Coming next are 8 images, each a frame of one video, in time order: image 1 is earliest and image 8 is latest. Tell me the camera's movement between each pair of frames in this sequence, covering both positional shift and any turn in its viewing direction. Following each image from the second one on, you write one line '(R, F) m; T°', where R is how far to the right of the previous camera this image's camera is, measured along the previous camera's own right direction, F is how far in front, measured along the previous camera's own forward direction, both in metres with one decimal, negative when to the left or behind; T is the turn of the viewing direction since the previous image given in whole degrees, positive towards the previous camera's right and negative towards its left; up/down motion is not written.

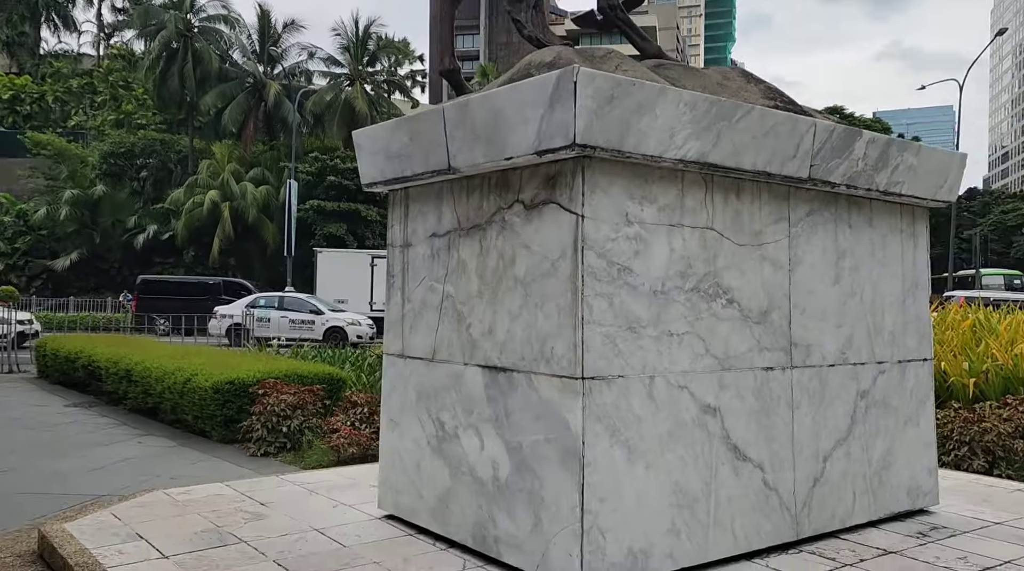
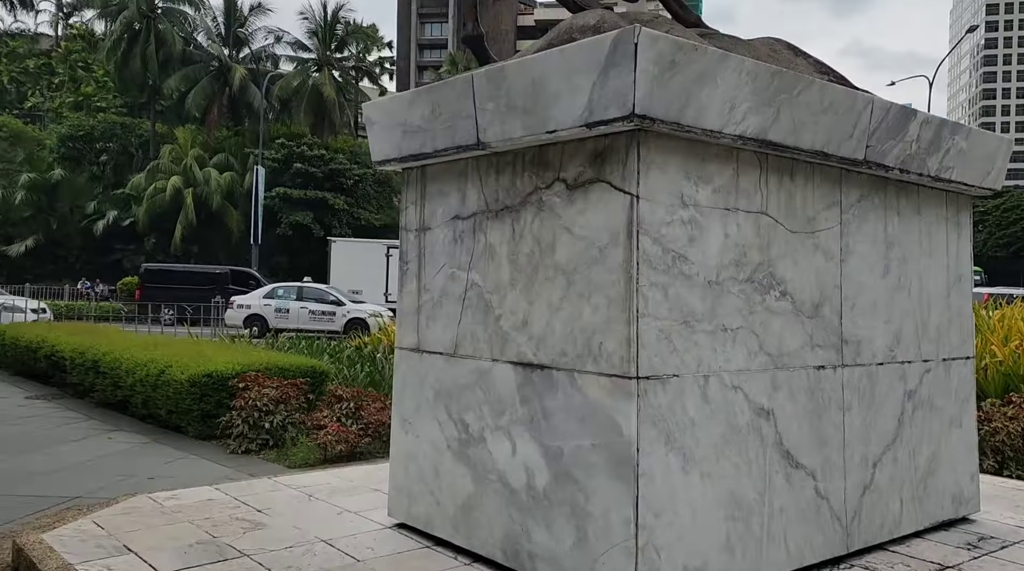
(-0.2, +0.3) m; +2°
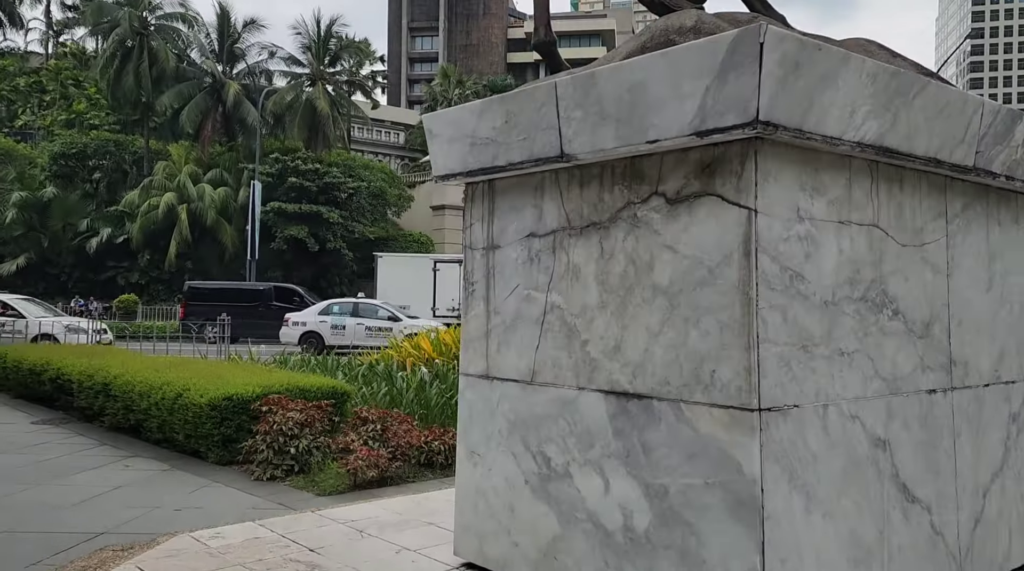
(-0.3, +0.2) m; +1°
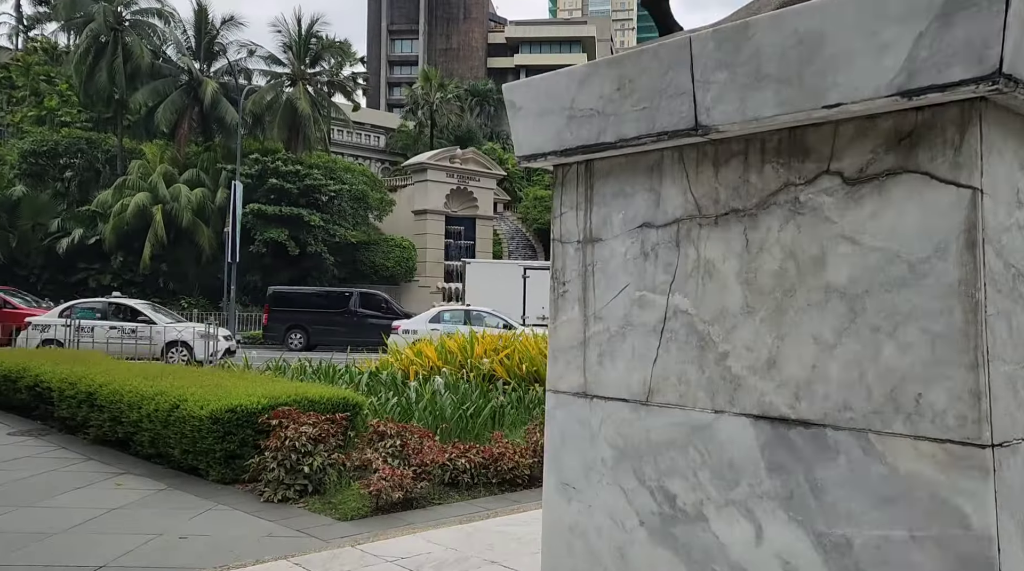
(-0.4, +0.5) m; +2°
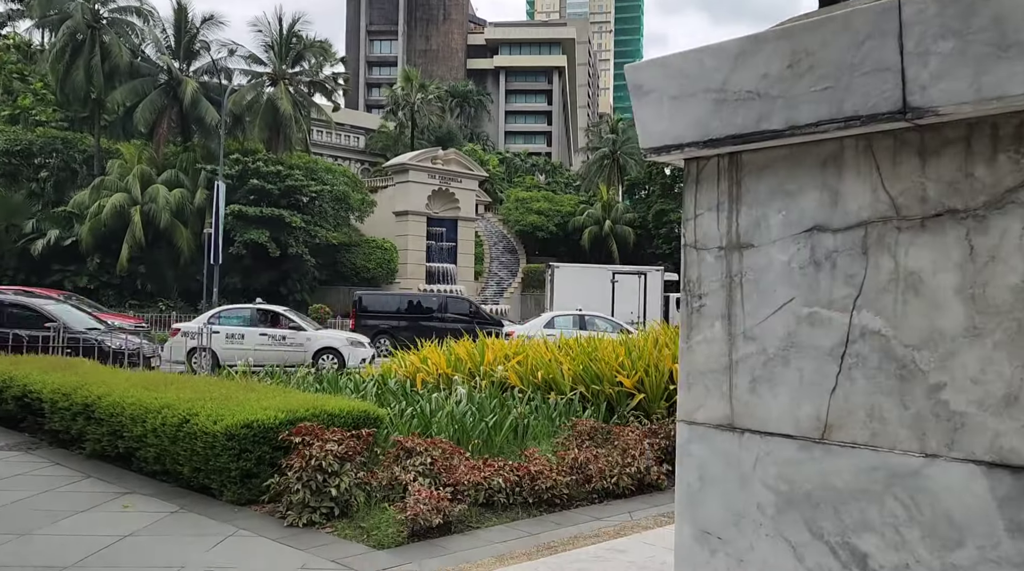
(-0.4, +0.4) m; +2°
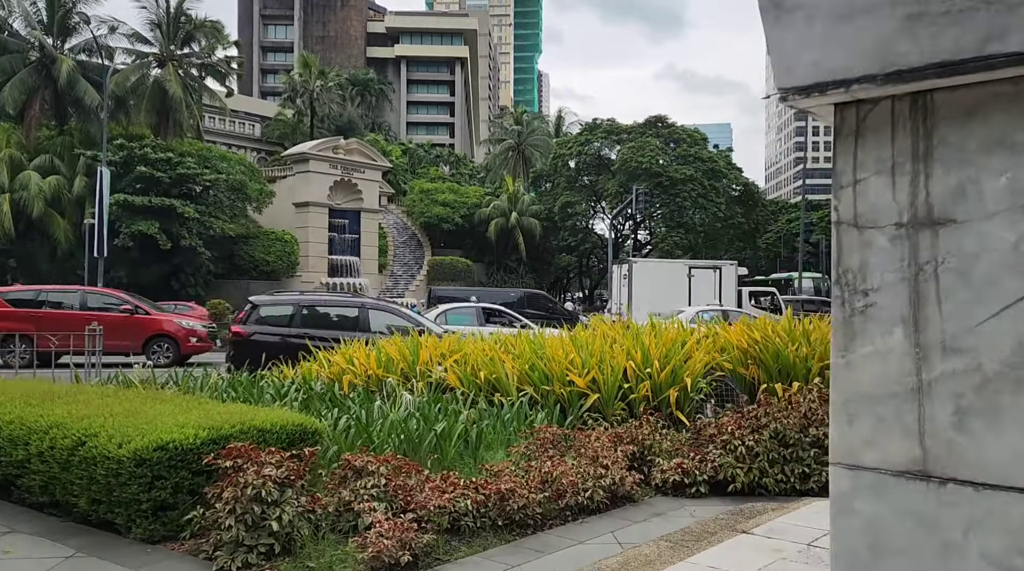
(-0.4, +0.8) m; +7°
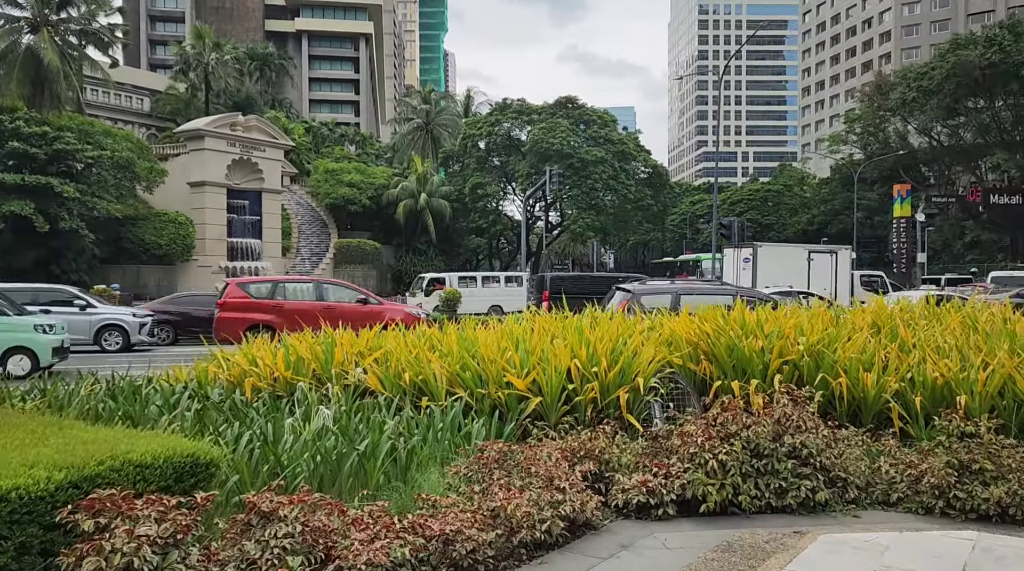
(-0.2, +1.0) m; +6°
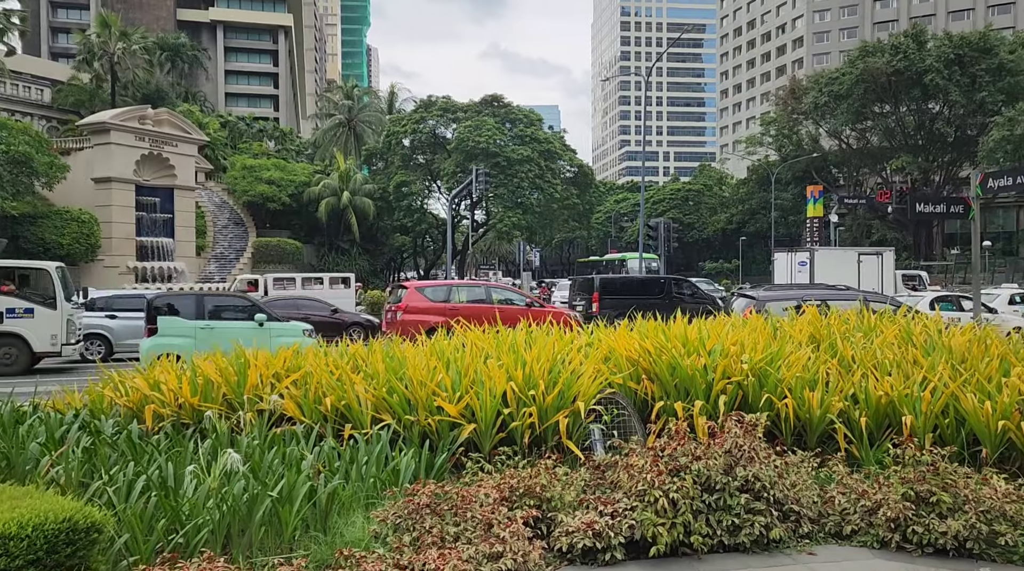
(-0.1, +0.5) m; +5°
